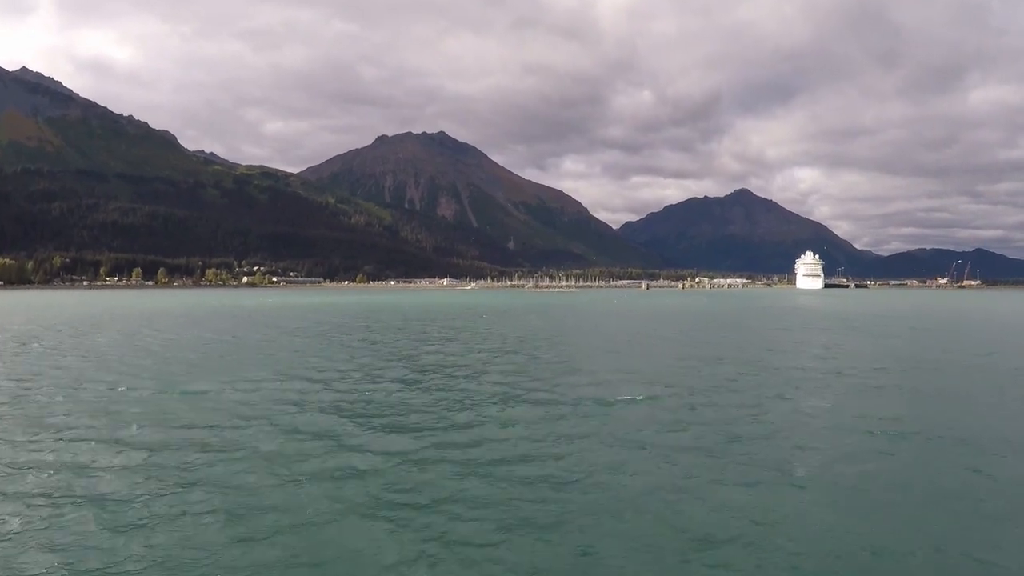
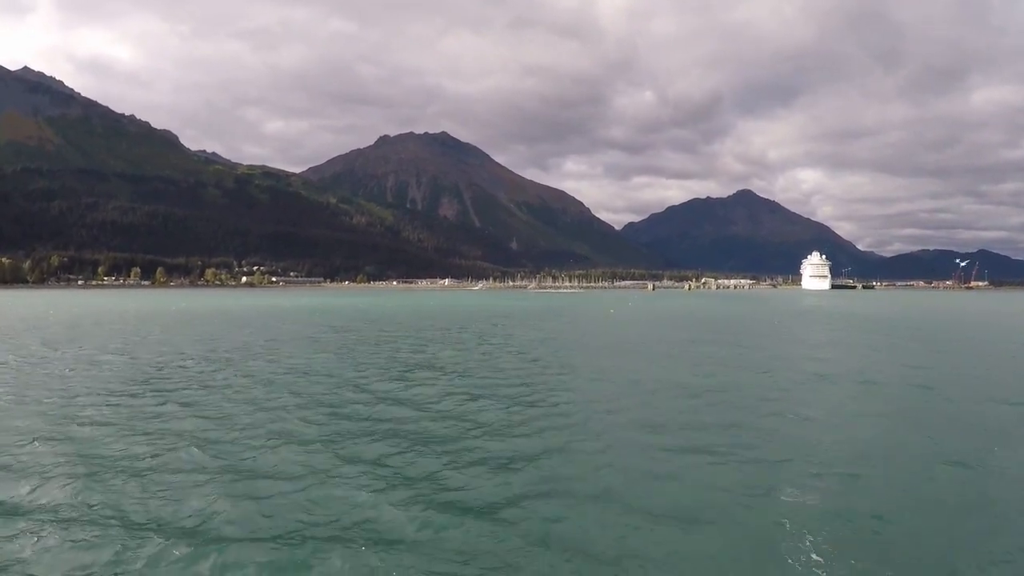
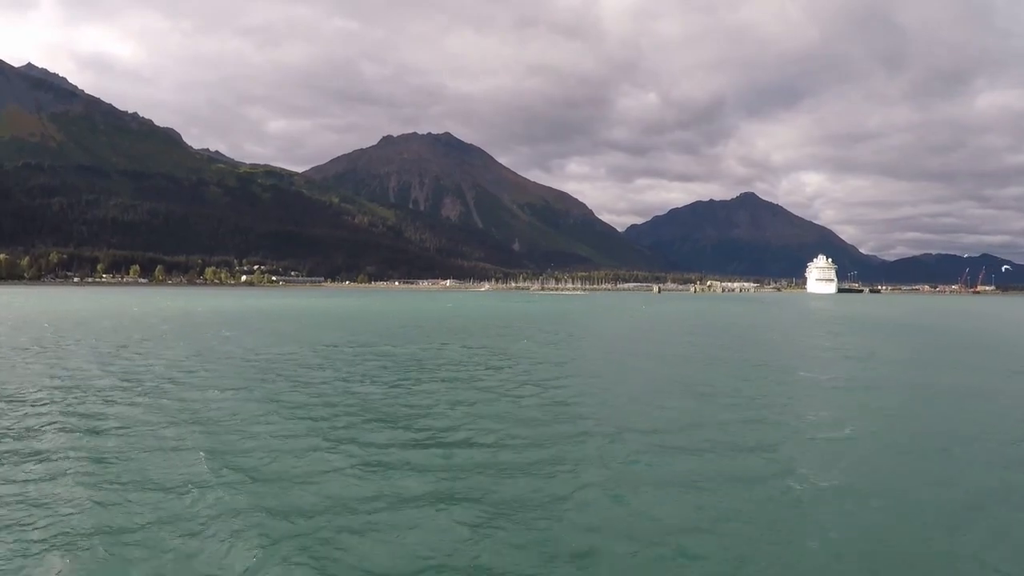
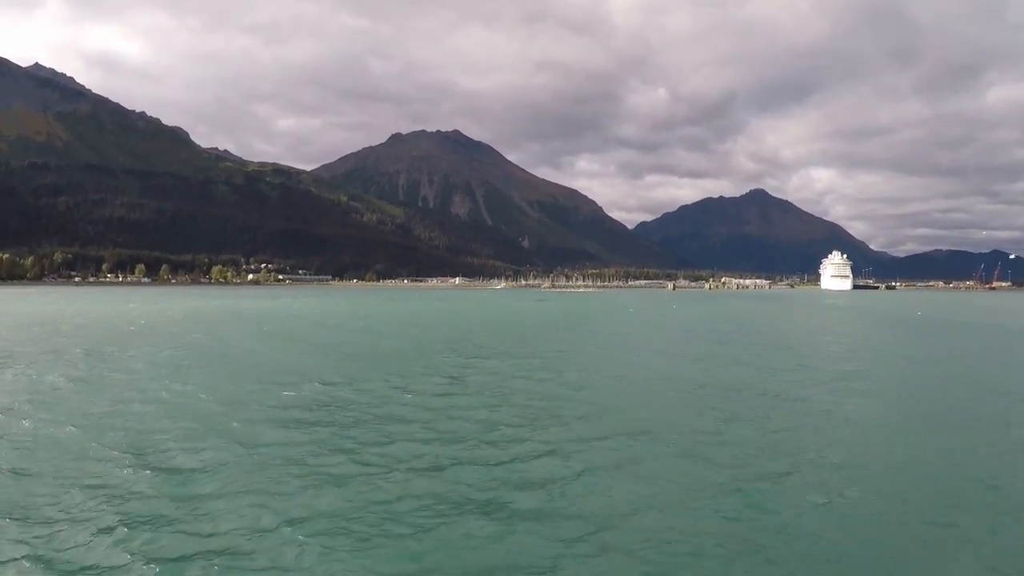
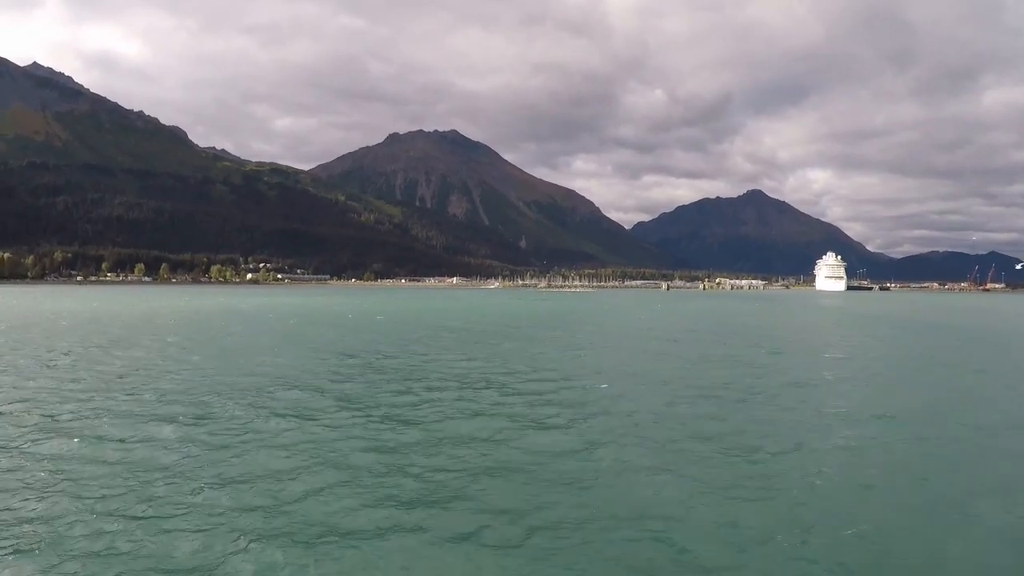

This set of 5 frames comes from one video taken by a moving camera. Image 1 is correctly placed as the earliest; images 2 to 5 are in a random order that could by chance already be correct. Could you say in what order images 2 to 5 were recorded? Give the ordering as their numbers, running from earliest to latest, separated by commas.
2, 3, 5, 4
